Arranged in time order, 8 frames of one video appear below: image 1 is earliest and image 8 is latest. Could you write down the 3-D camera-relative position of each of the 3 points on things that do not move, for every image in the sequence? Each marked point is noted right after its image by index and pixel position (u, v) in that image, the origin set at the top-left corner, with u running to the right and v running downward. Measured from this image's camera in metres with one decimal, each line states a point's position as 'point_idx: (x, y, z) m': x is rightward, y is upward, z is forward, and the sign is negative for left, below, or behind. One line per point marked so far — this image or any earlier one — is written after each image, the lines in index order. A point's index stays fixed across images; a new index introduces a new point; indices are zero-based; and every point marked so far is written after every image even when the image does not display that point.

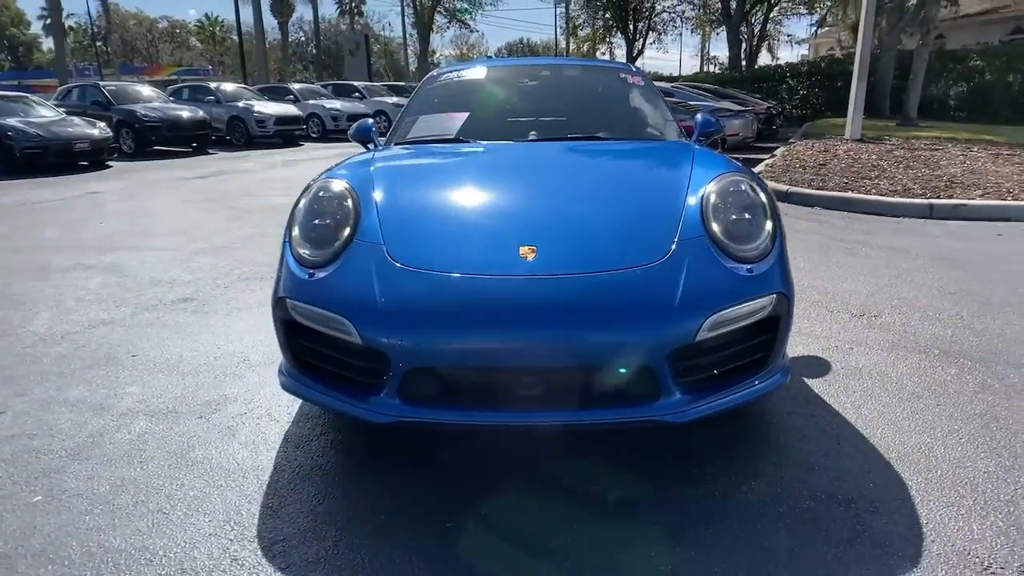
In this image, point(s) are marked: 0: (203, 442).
0: (-1.2, -0.6, +2.9) m
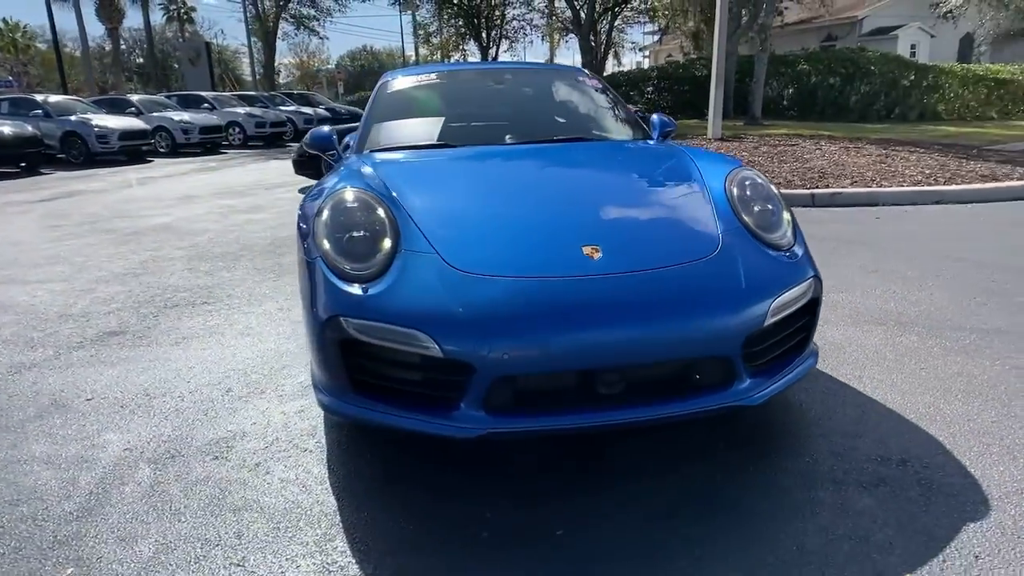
0: (-1.0, -0.7, +2.6) m
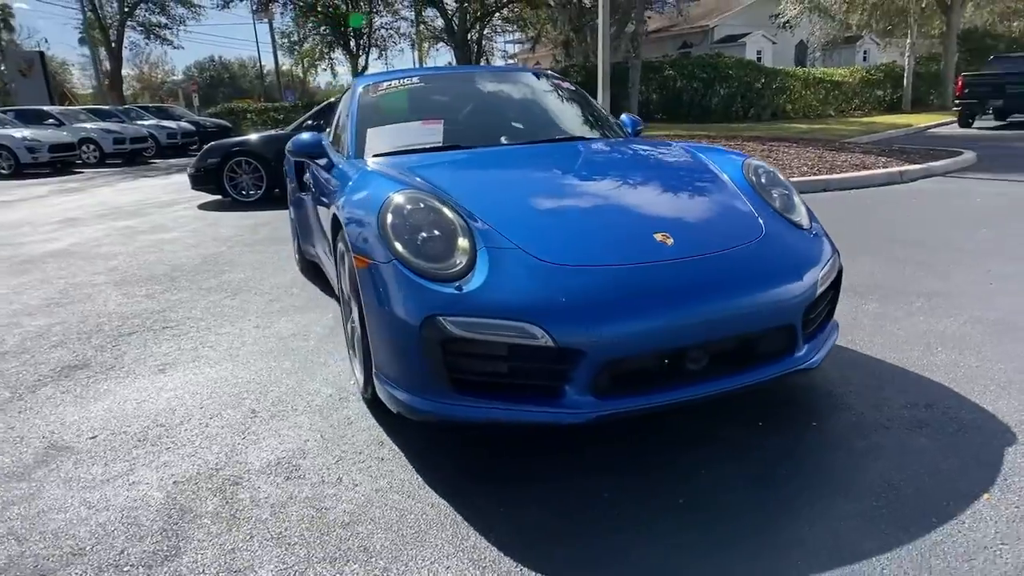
0: (-0.6, -0.7, +2.5) m
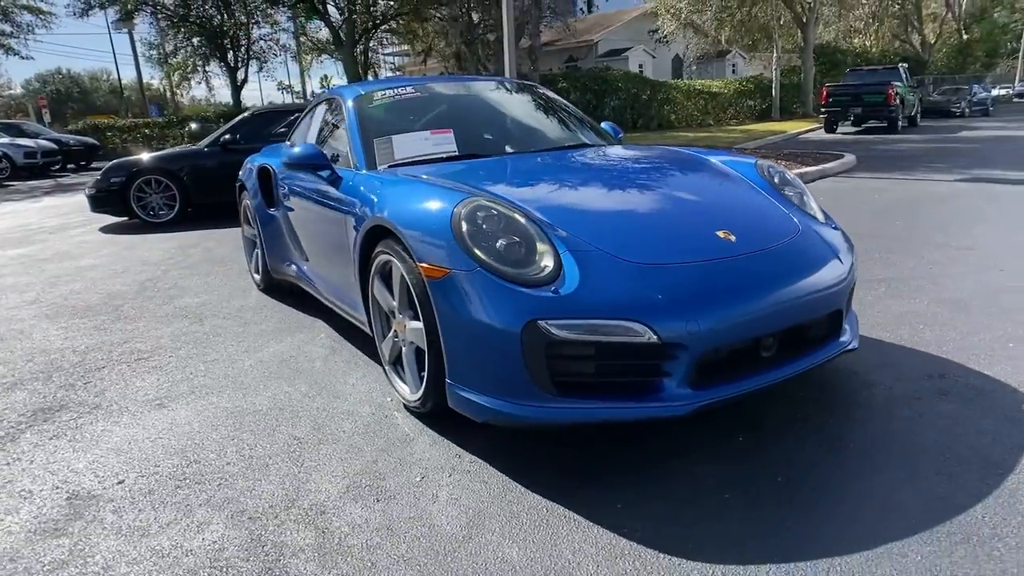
0: (-0.3, -0.8, +2.4) m
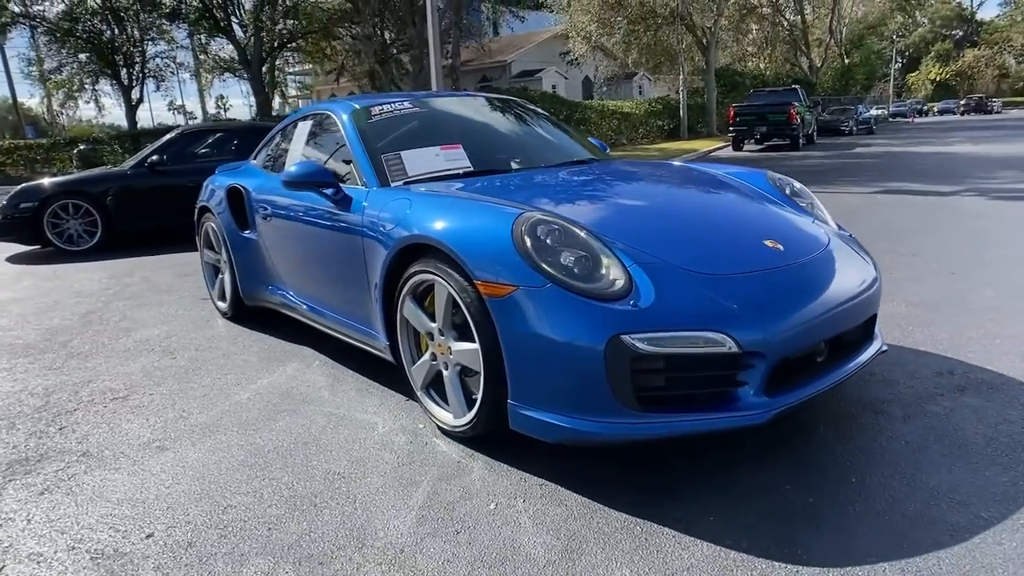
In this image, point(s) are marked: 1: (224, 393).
0: (0.0, -0.8, +2.3) m
1: (-1.5, -0.5, +3.8) m
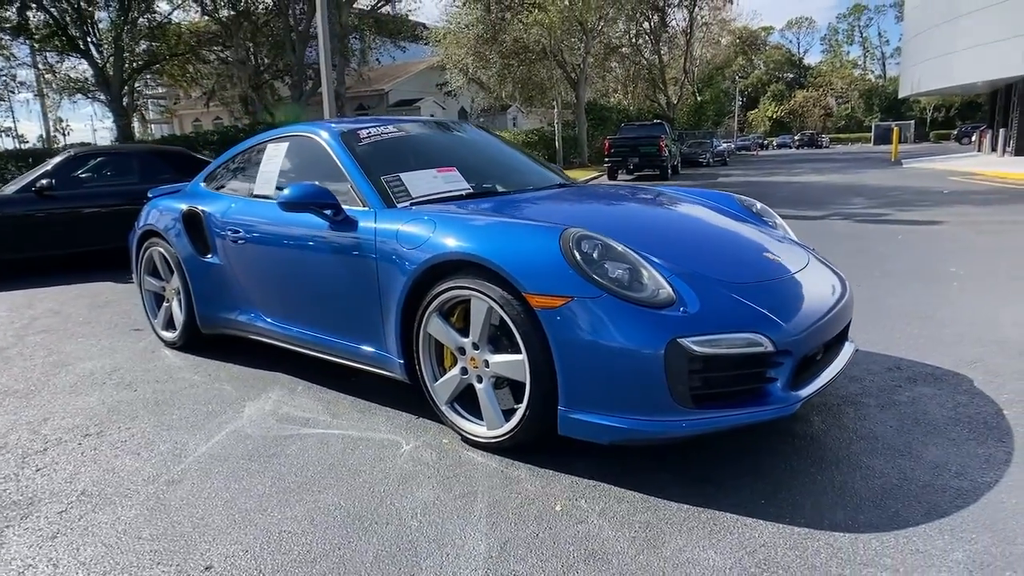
0: (+0.3, -0.8, +2.5) m
1: (-1.4, -0.7, +3.6) m
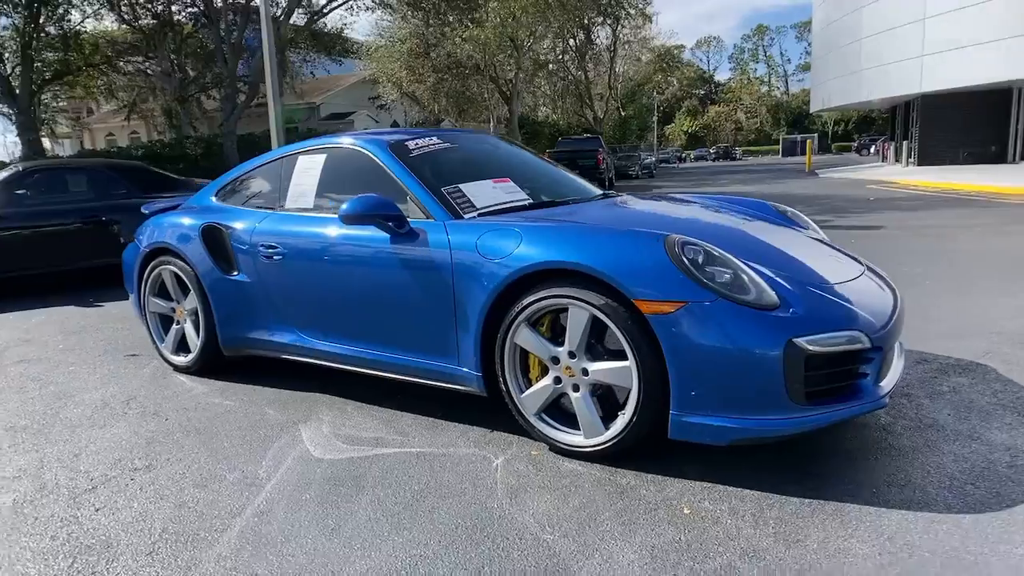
0: (+0.8, -0.8, +2.5) m
1: (-1.1, -0.7, +3.4) m
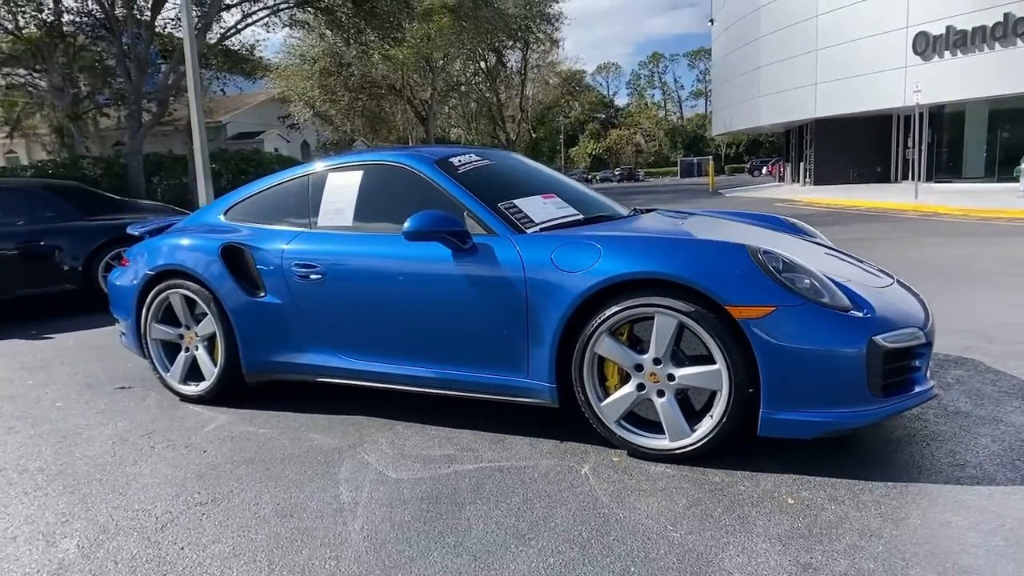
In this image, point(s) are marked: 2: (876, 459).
0: (+1.3, -0.9, +2.7) m
1: (-0.7, -0.8, +3.3) m
2: (+1.5, -0.8, +3.2) m
